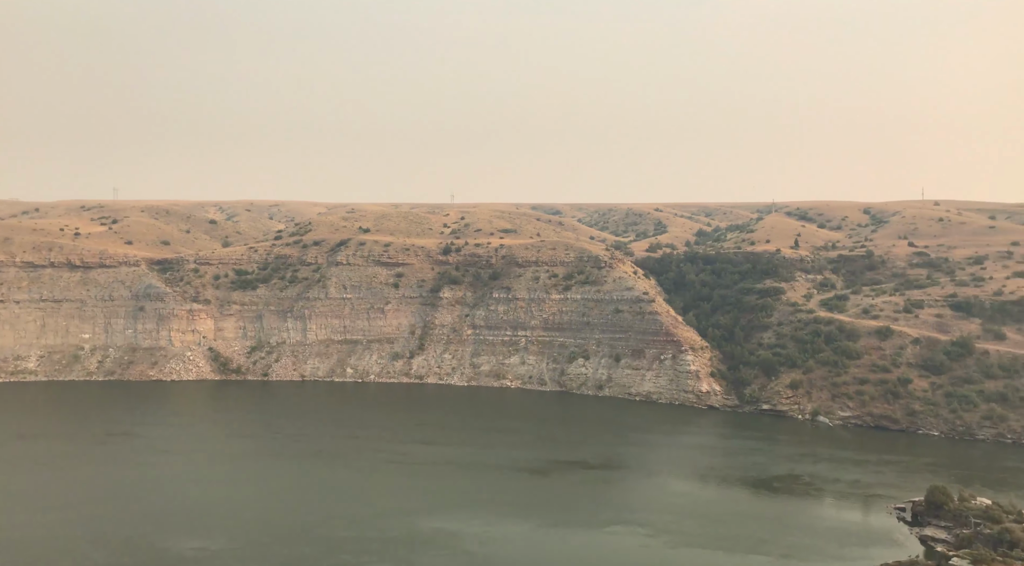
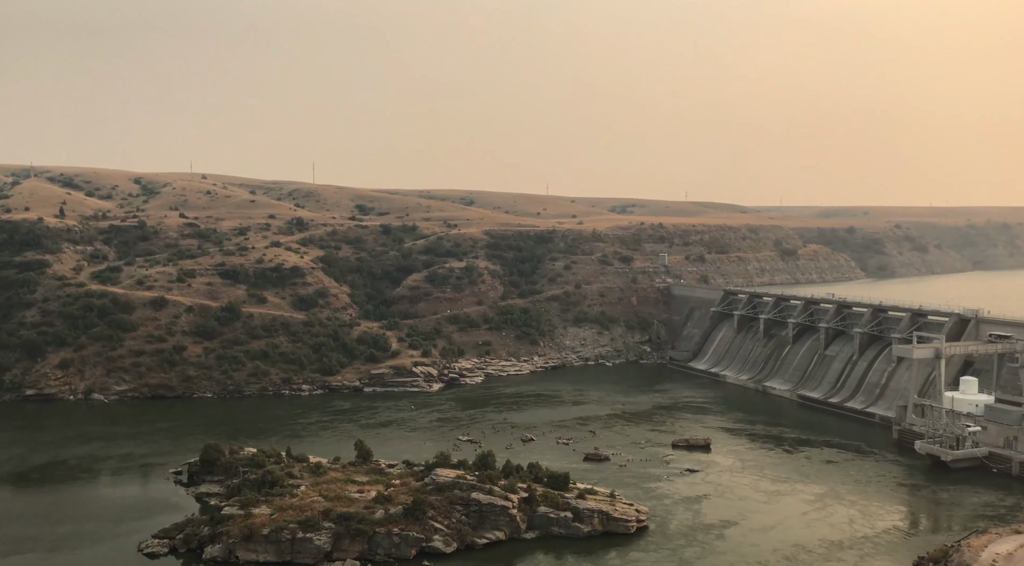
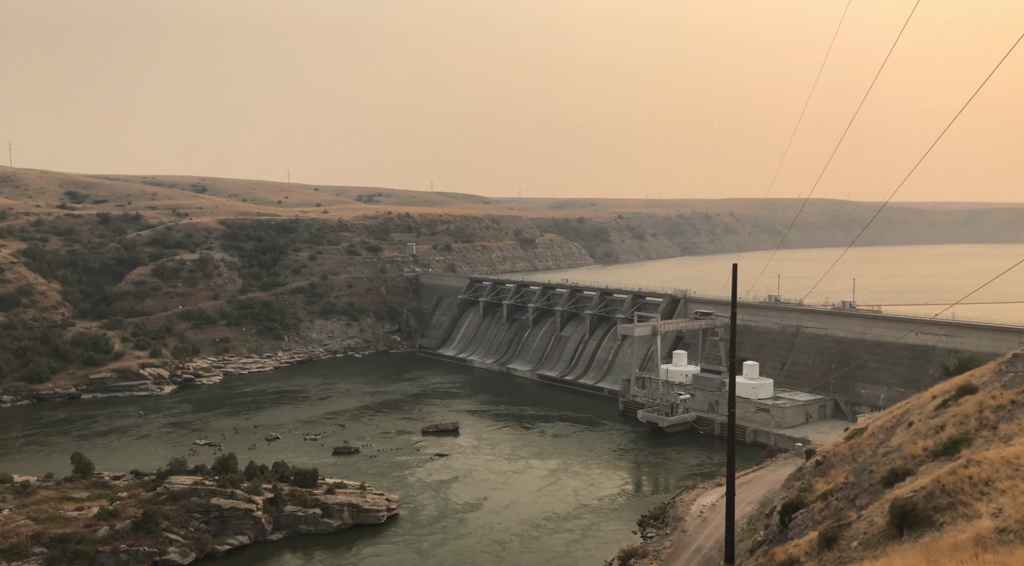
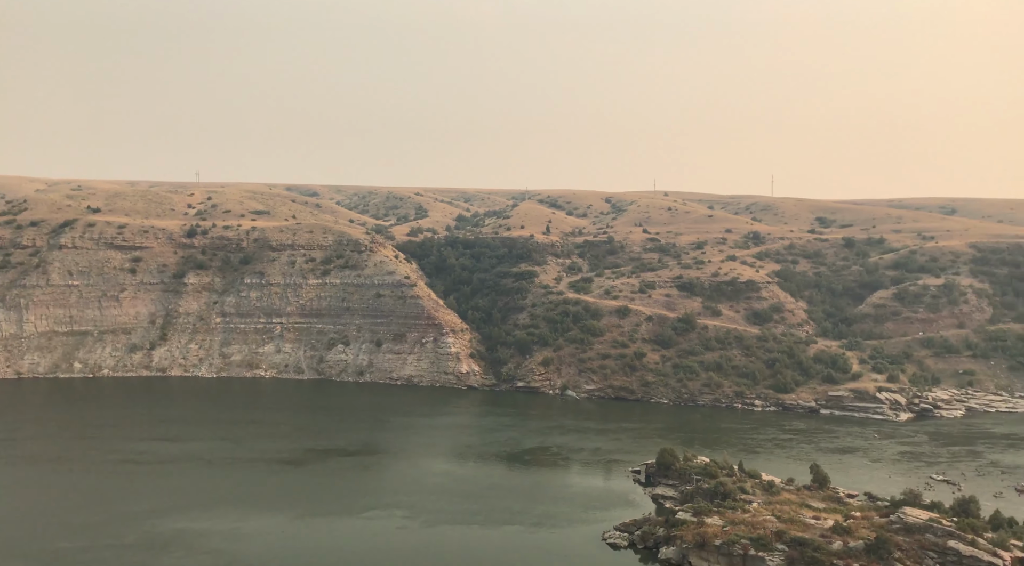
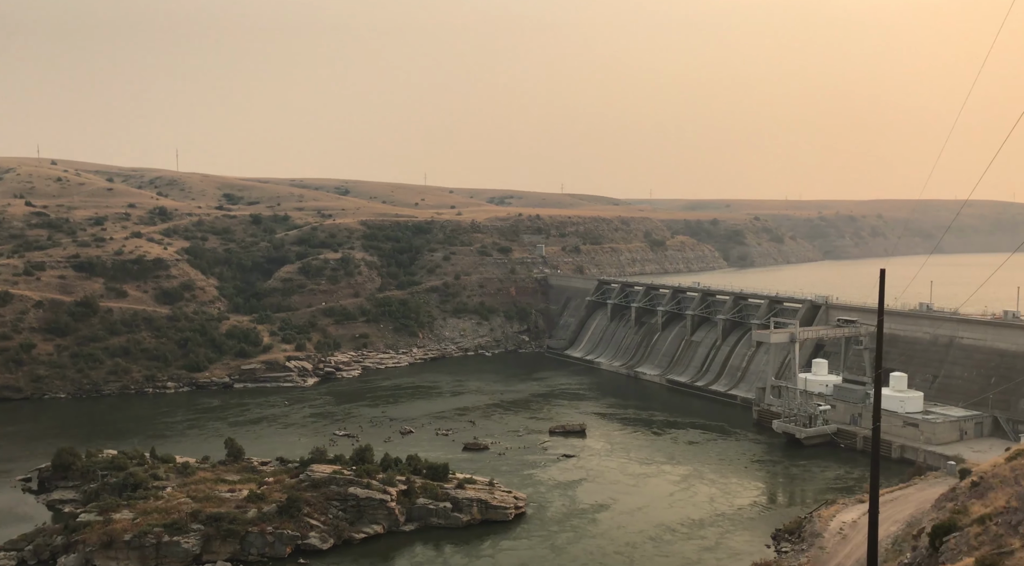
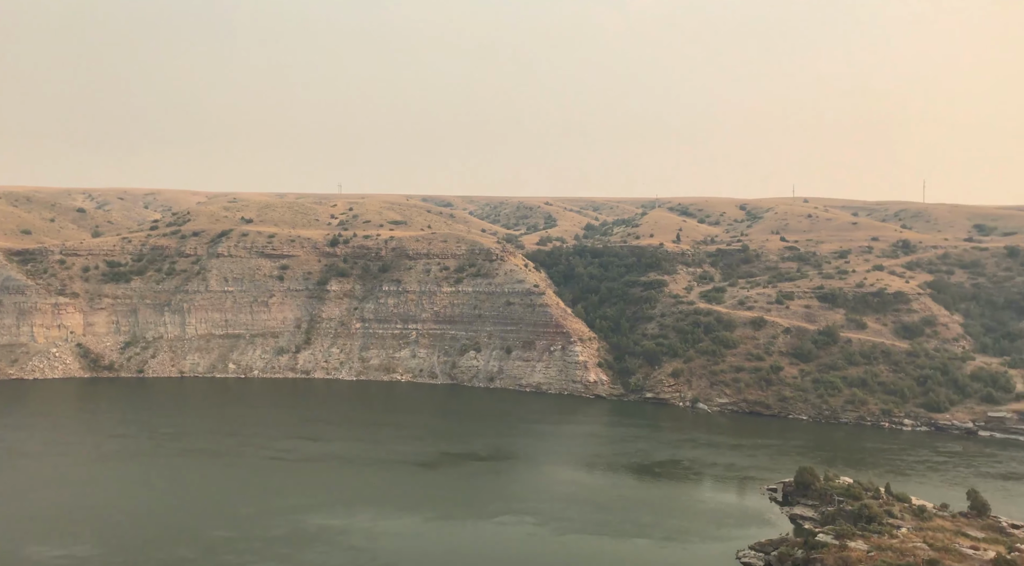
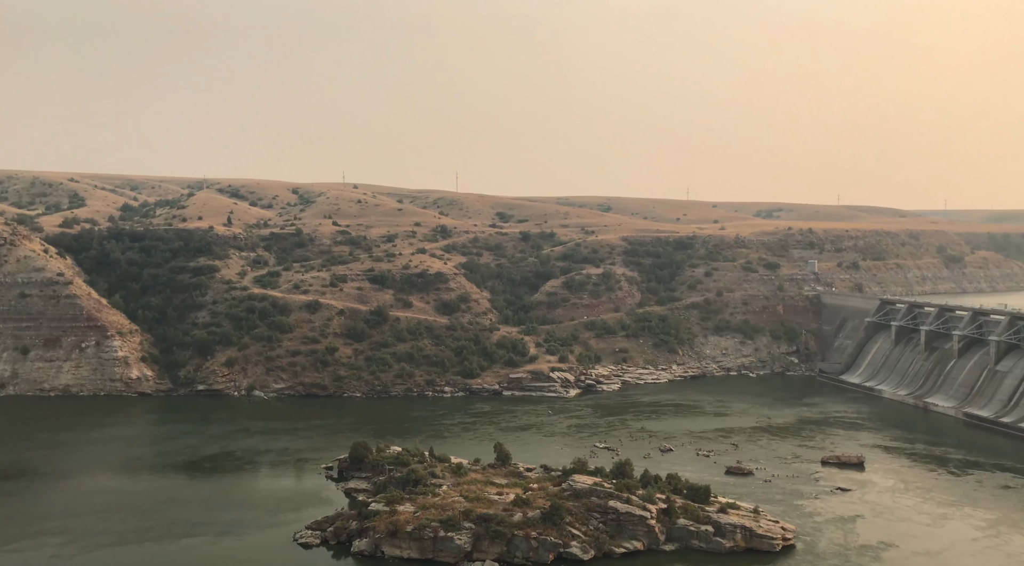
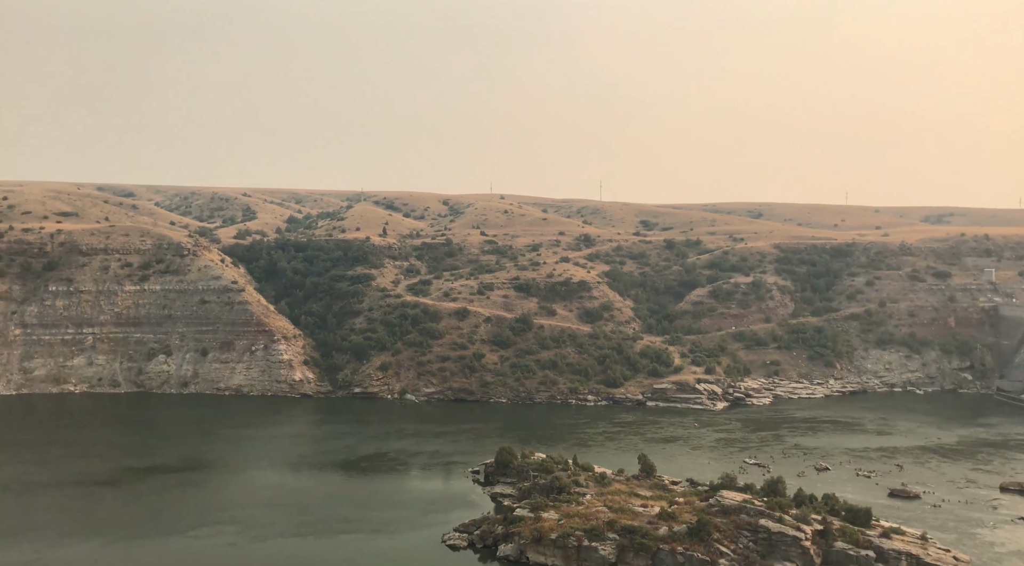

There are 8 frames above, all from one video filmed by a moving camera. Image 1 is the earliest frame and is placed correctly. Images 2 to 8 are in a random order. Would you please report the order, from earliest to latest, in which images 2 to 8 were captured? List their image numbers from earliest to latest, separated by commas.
6, 4, 8, 7, 2, 5, 3
